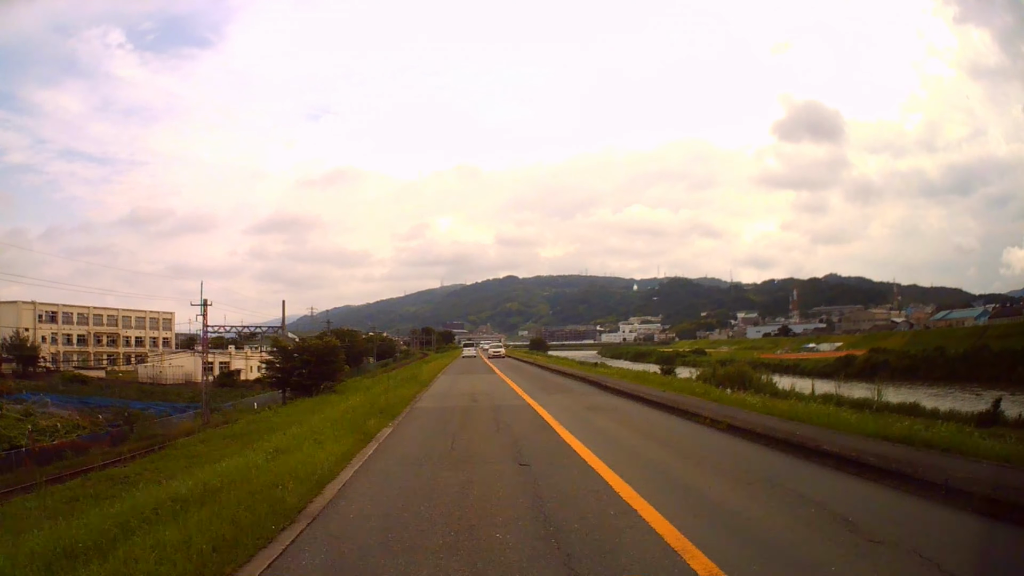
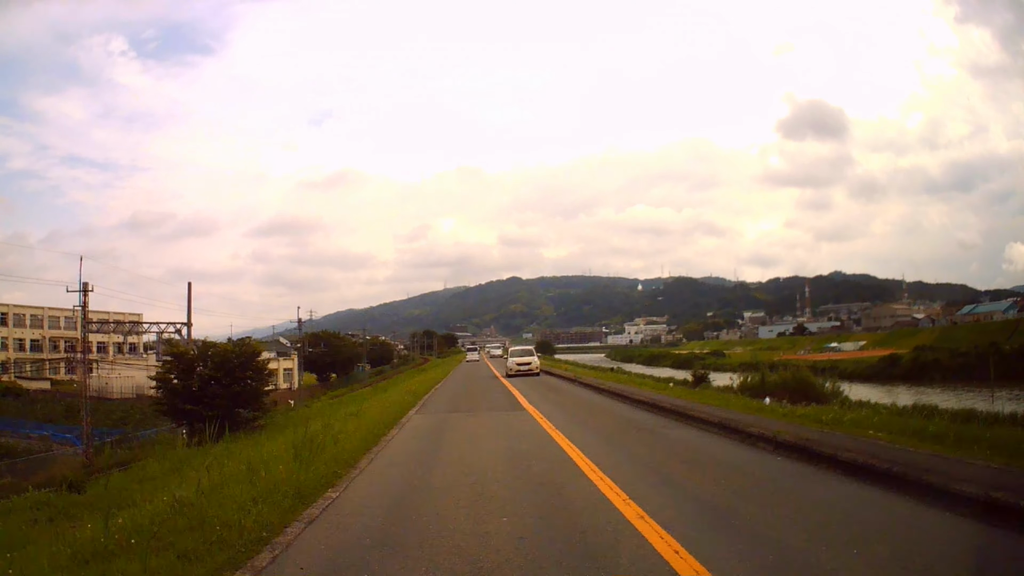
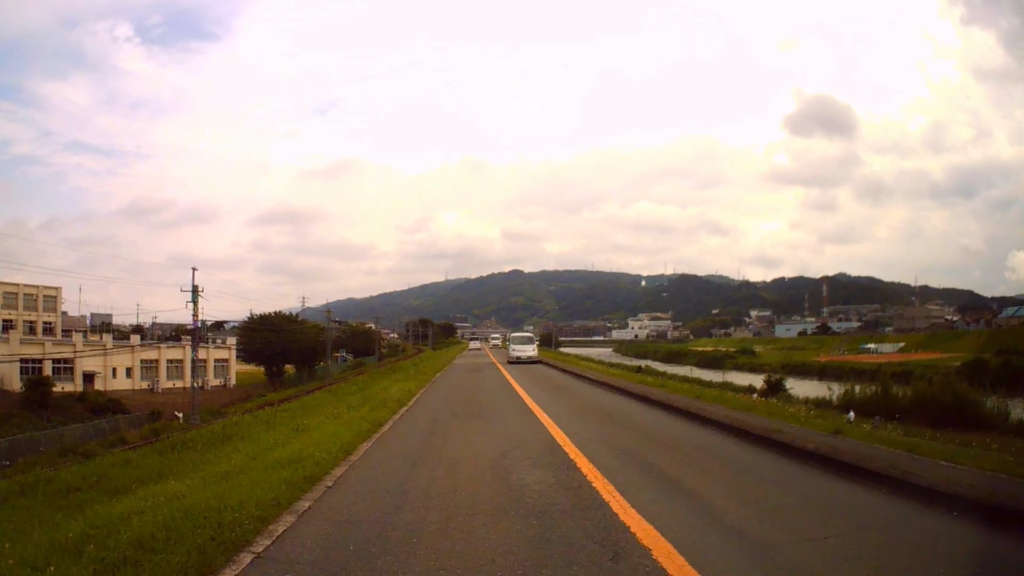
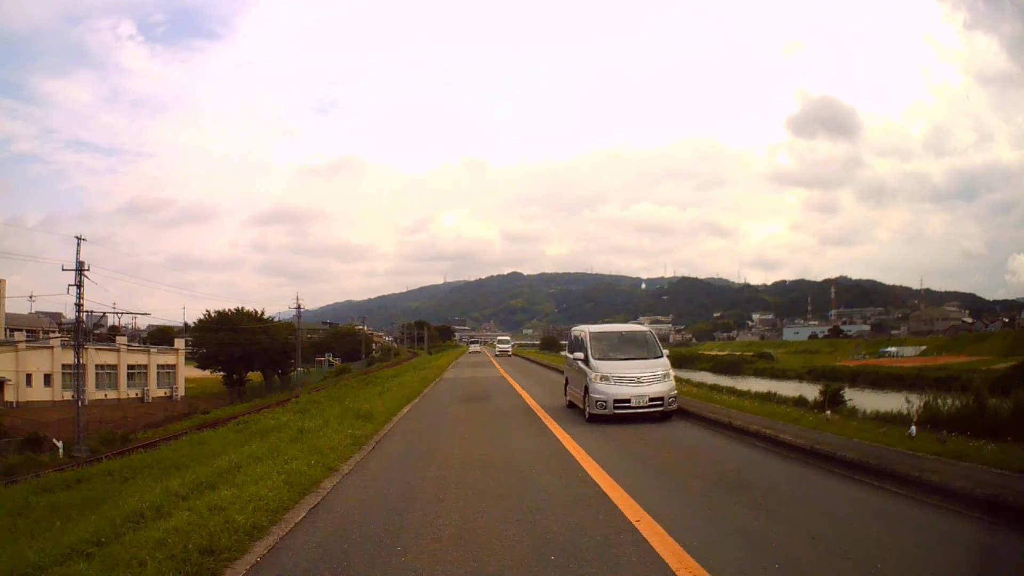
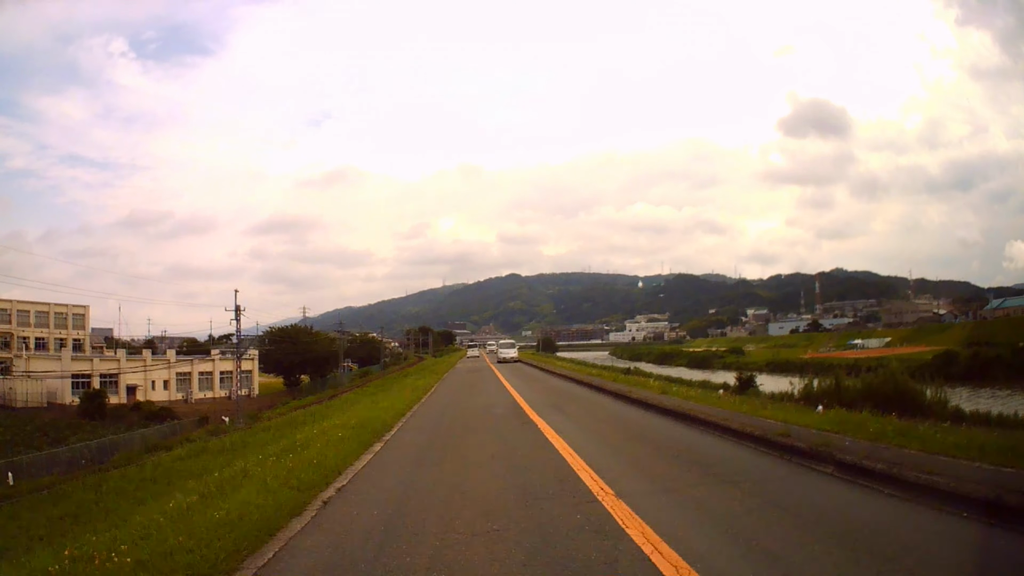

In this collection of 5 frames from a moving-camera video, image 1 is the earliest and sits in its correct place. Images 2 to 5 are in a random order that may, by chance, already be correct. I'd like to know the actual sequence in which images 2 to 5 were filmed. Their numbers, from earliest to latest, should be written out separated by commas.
2, 5, 3, 4
